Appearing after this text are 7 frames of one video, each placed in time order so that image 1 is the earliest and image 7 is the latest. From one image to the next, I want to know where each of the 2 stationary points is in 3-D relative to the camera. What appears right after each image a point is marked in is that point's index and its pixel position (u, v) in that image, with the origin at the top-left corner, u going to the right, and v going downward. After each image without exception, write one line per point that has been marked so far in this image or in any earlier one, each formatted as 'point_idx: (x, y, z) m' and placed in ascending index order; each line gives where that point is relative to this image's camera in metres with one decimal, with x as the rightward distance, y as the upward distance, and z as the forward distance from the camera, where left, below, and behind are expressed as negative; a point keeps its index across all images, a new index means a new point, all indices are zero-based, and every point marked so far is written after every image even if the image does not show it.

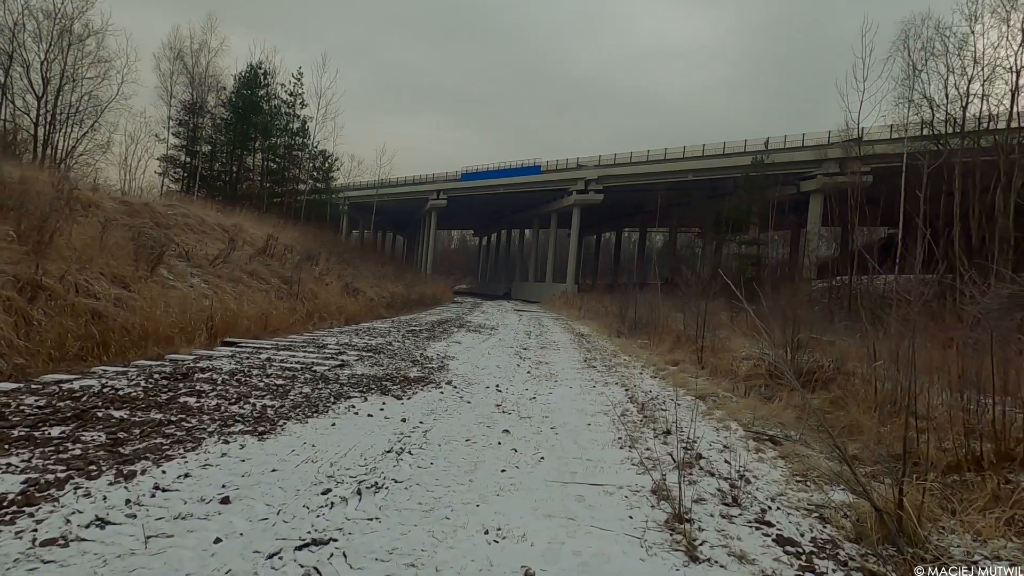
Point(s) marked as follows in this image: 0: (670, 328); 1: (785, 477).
0: (+4.4, -1.2, +14.5) m
1: (+1.8, -1.2, +3.3) m
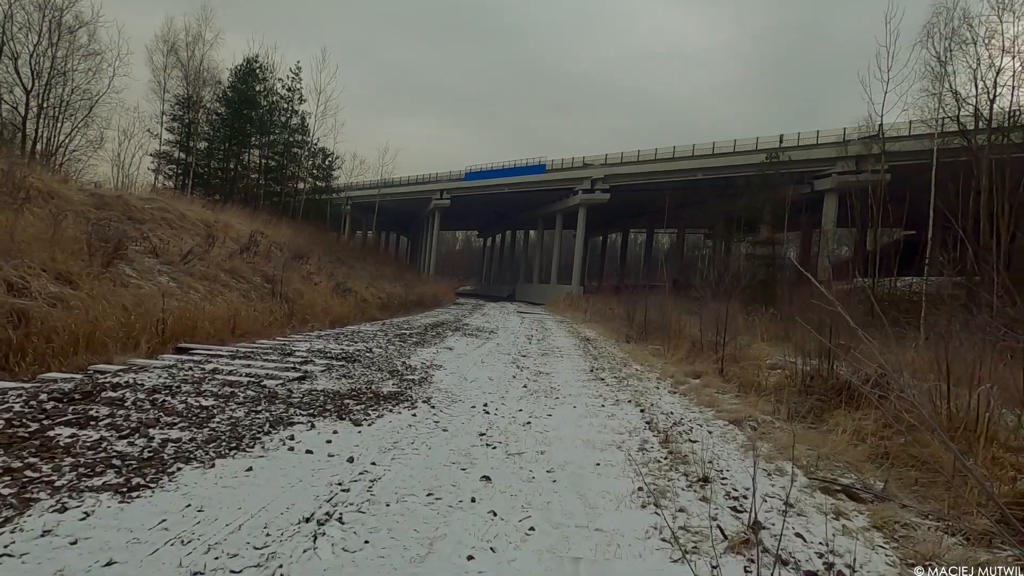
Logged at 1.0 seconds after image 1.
0: (+4.4, -1.2, +13.3) m
1: (+1.6, -1.2, +2.2) m
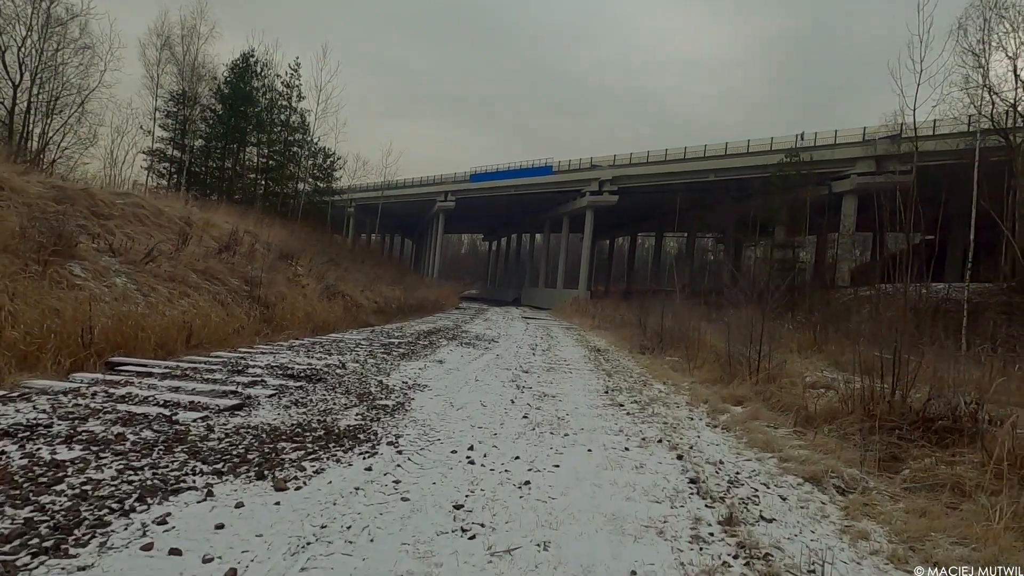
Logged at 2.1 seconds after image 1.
0: (+4.4, -1.3, +12.0) m
1: (+1.6, -1.2, +0.9) m
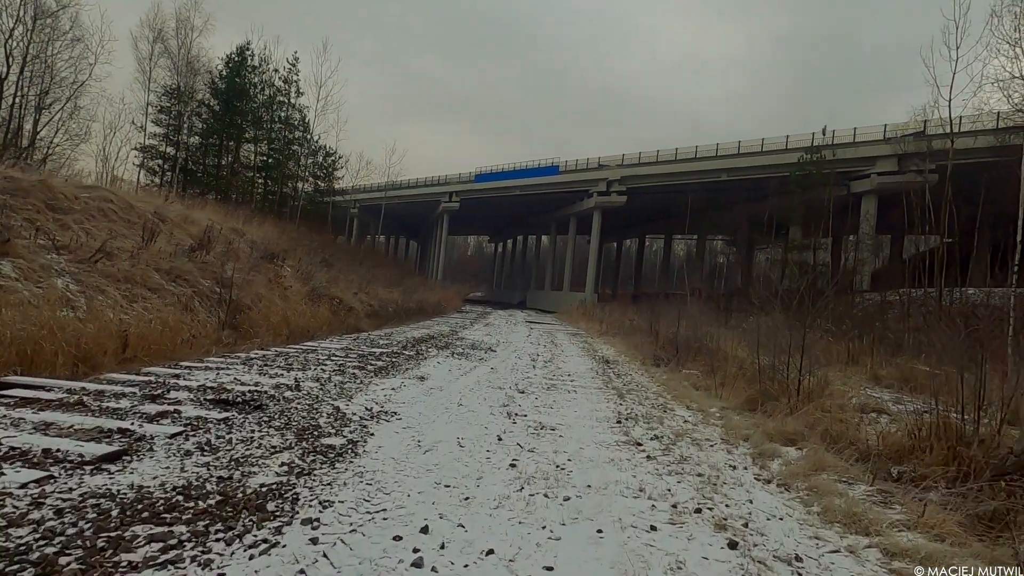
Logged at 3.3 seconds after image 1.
0: (+4.4, -1.4, +10.7) m
1: (+1.4, -1.3, -0.4) m
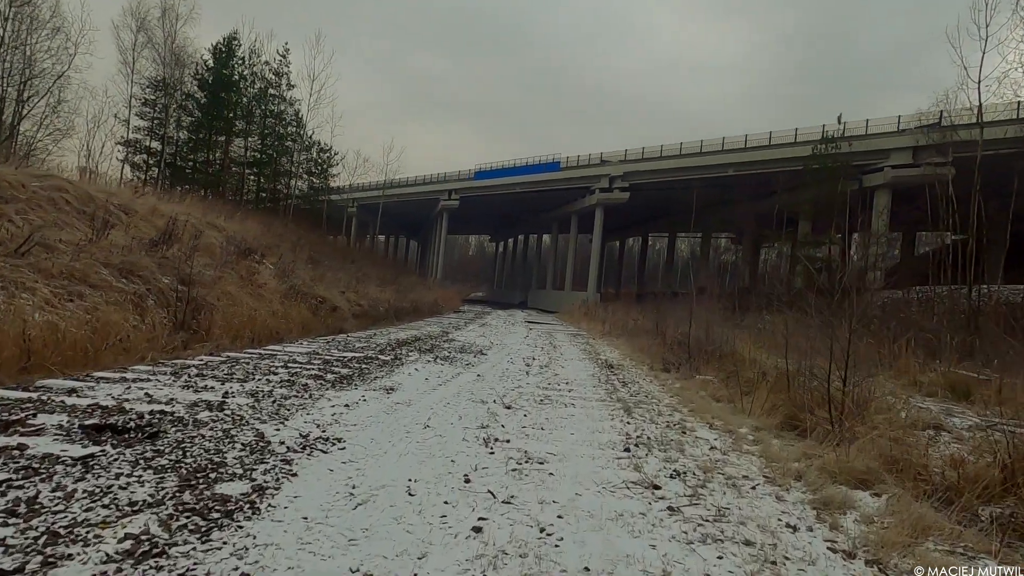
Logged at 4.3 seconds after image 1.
0: (+4.3, -1.3, +9.5) m
1: (+1.2, -1.2, -1.5) m
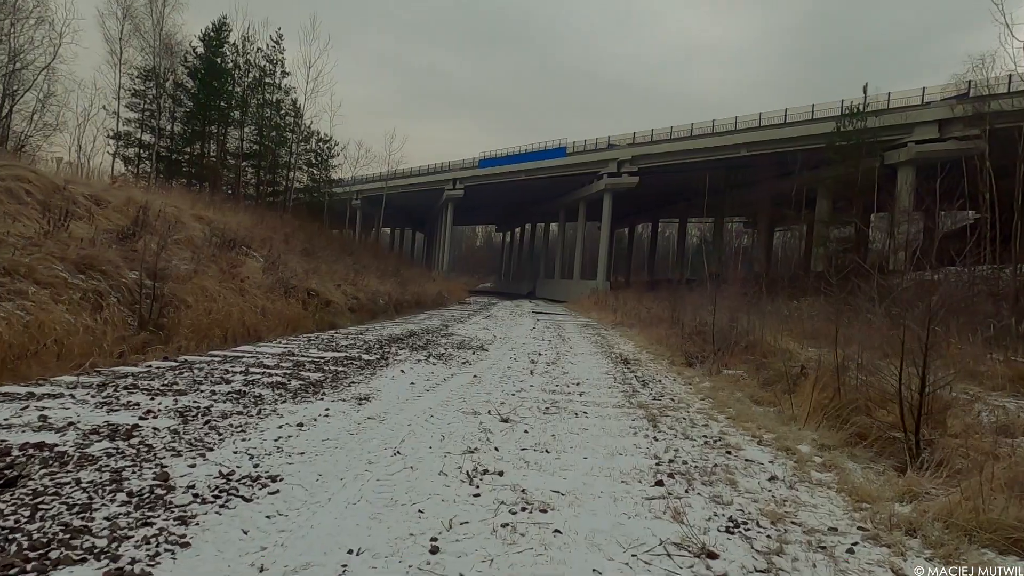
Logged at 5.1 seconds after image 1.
0: (+4.3, -1.0, +8.4) m
1: (+1.1, -1.1, -2.6) m
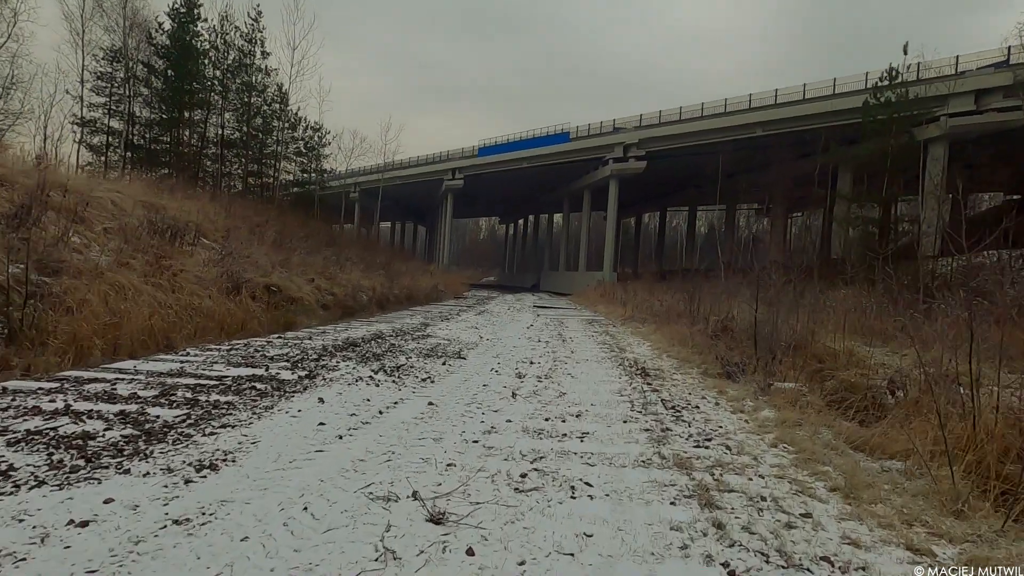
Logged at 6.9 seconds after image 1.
0: (+4.1, -0.8, +6.3) m
1: (+0.7, -1.1, -4.6) m
